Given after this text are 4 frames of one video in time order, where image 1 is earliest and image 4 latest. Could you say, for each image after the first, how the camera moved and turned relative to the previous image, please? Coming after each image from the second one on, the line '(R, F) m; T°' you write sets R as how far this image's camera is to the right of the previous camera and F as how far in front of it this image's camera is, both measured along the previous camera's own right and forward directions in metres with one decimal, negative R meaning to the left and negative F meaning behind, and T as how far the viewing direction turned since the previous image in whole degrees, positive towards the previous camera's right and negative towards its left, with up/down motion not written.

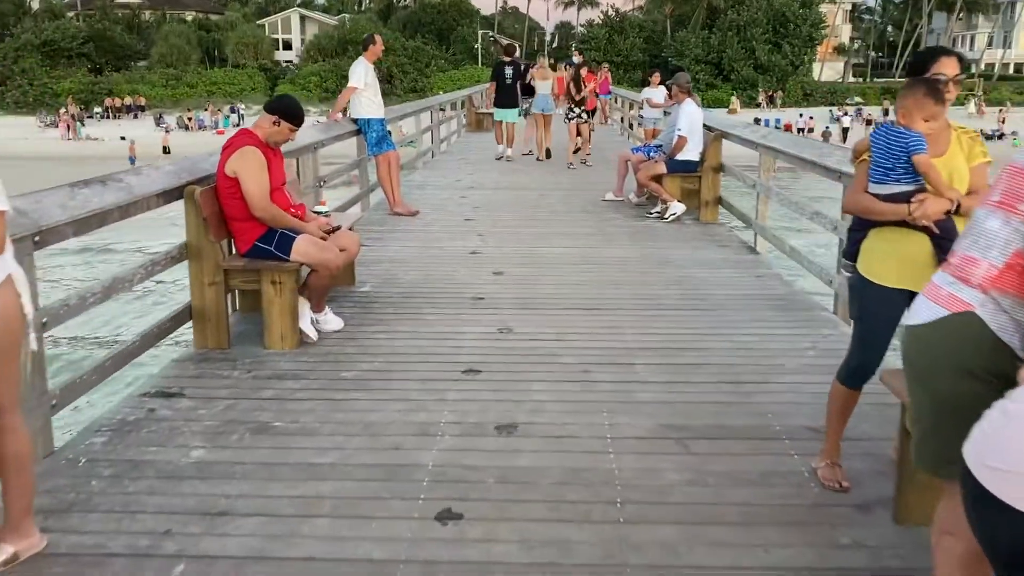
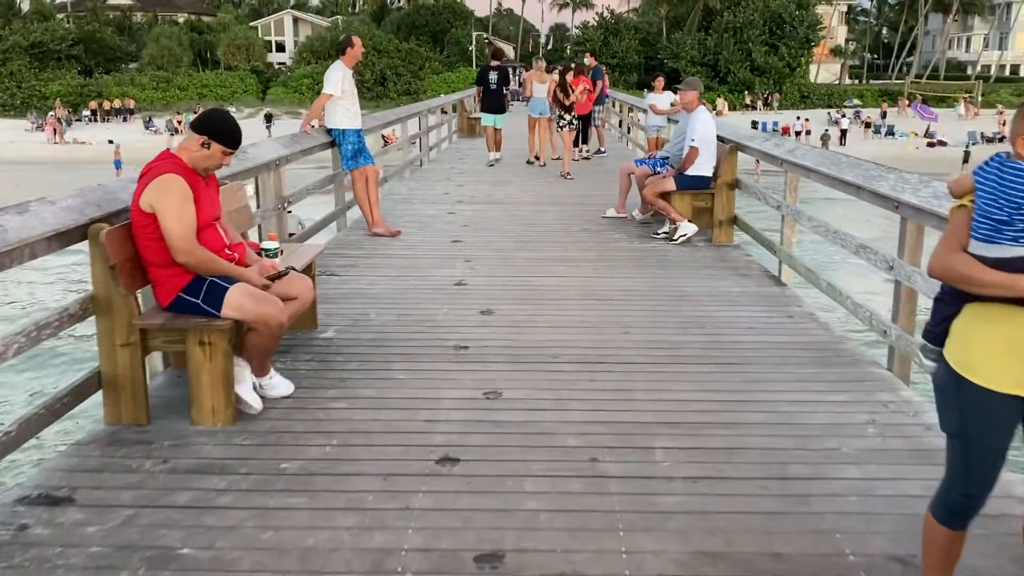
(+0.1, +0.8) m; 0°
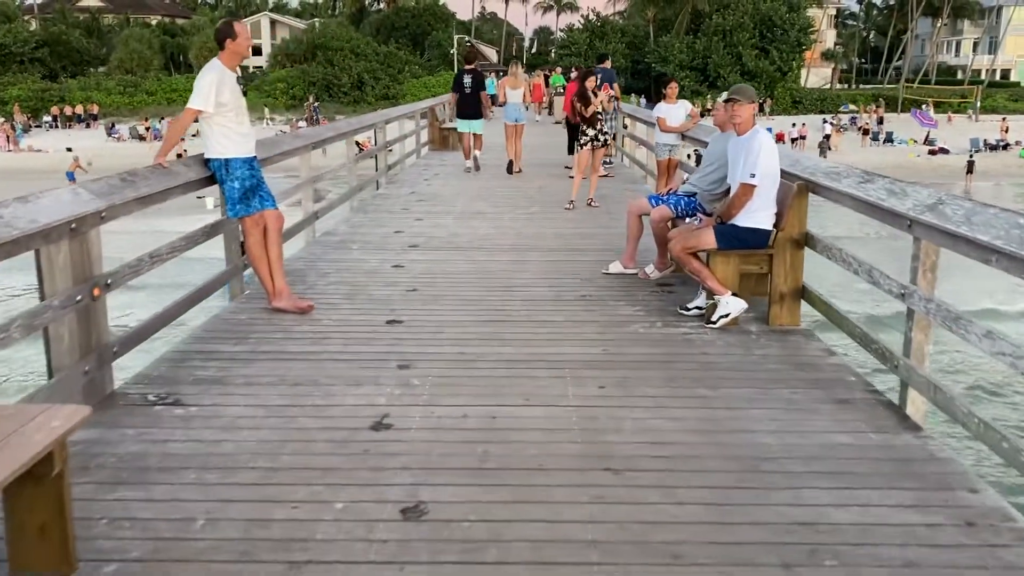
(+0.3, +2.2) m; +2°
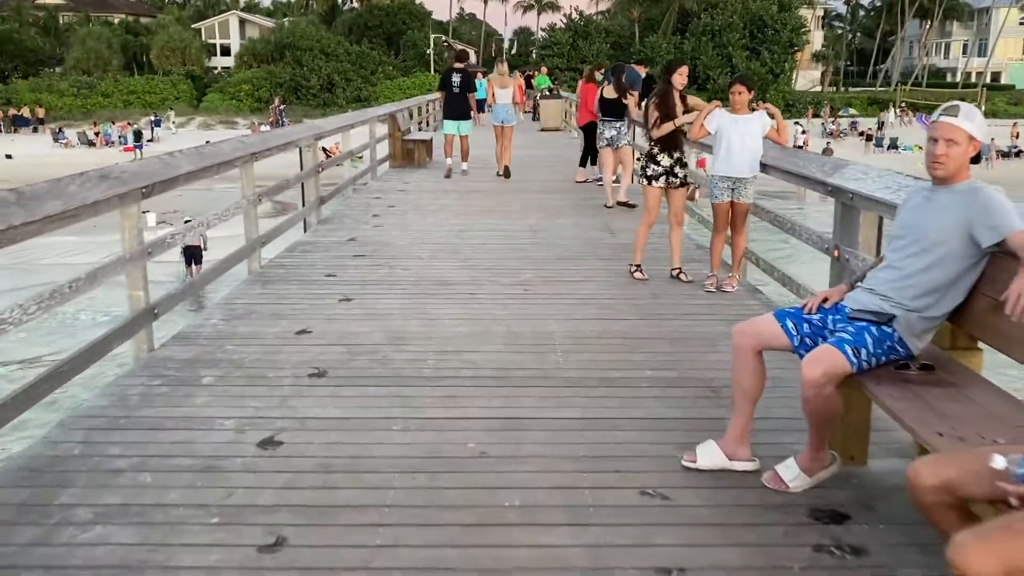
(0.0, +3.0) m; +2°
